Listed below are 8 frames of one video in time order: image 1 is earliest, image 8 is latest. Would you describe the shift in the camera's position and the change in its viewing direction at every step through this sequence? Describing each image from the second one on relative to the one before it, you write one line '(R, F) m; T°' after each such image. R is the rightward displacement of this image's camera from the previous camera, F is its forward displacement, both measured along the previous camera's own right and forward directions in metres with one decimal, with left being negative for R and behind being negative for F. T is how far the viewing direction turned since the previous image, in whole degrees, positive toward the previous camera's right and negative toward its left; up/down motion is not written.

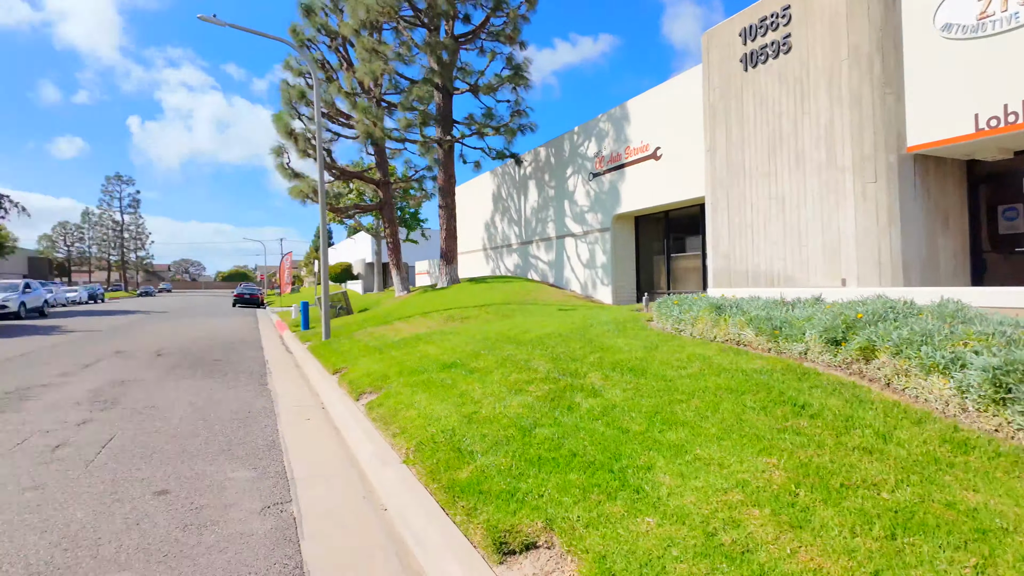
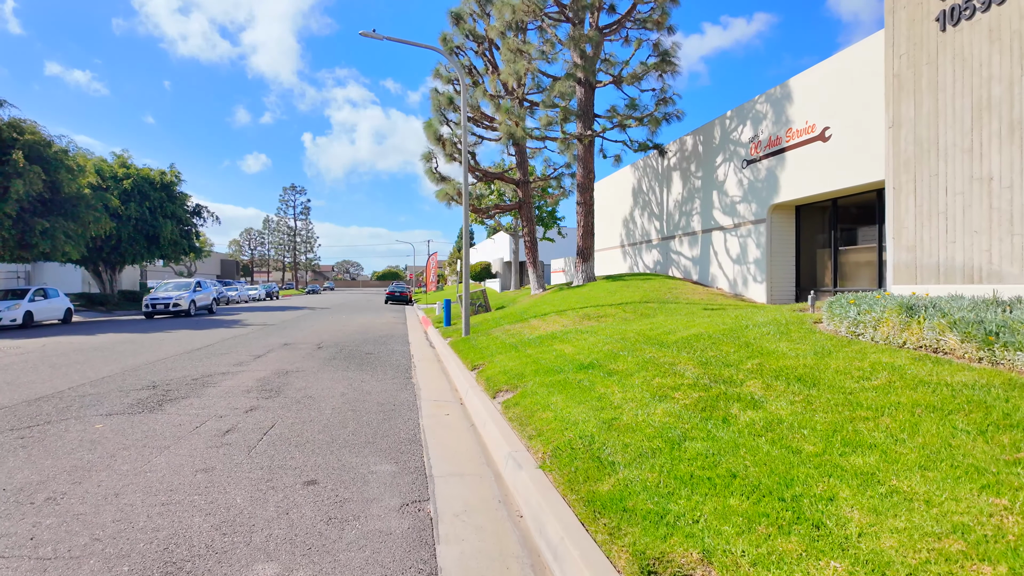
(0.0, +0.3) m; -13°
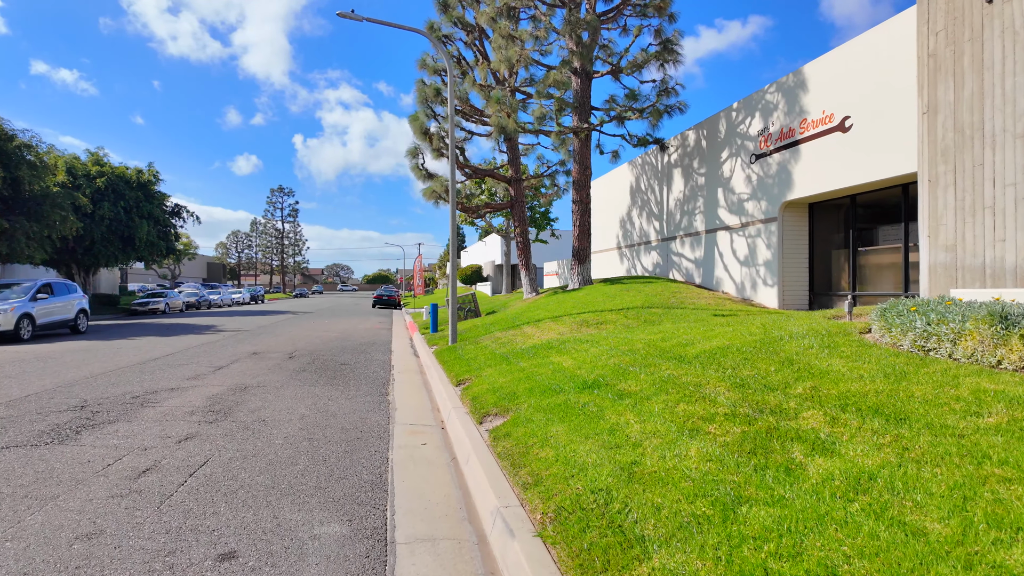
(0.0, +1.1) m; +1°
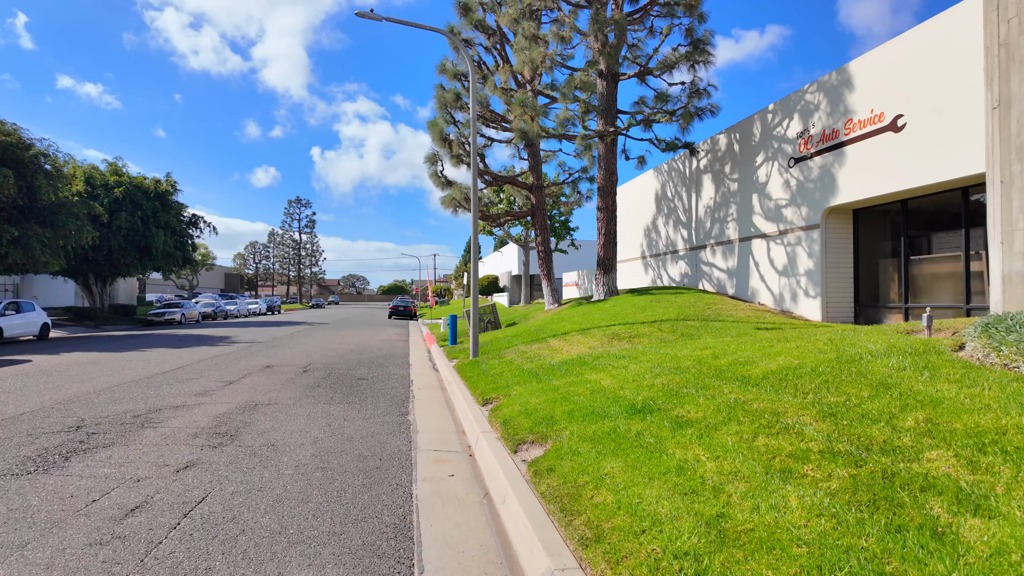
(-0.2, +0.7) m; -1°
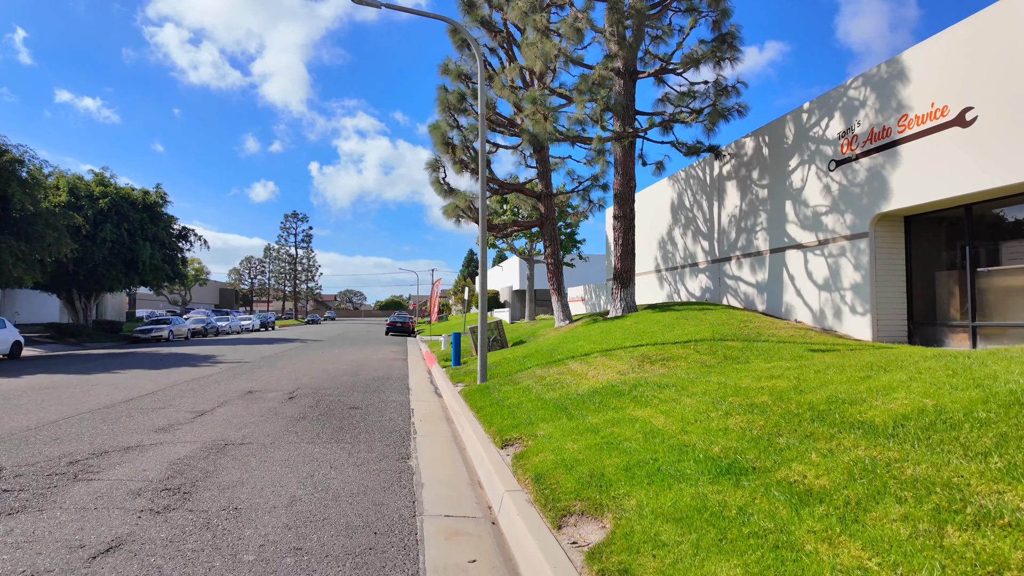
(-0.3, +1.3) m; 0°
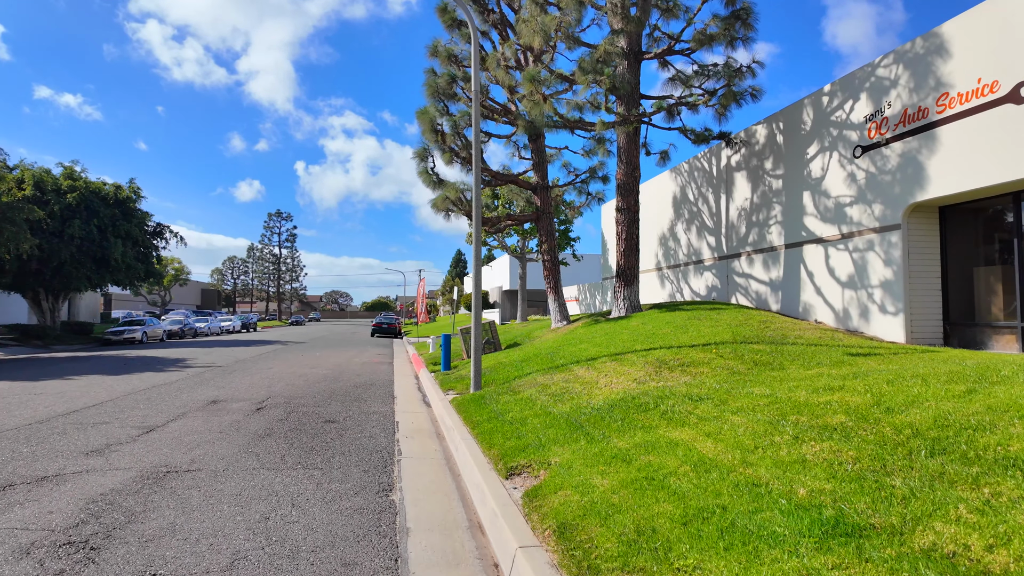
(-0.2, +1.1) m; +1°
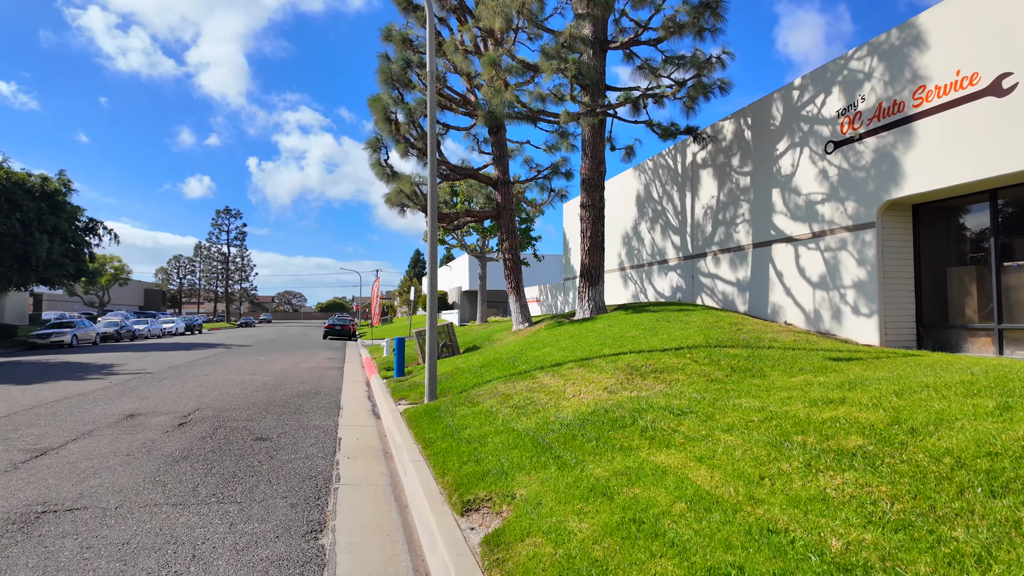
(0.0, +0.8) m; +4°
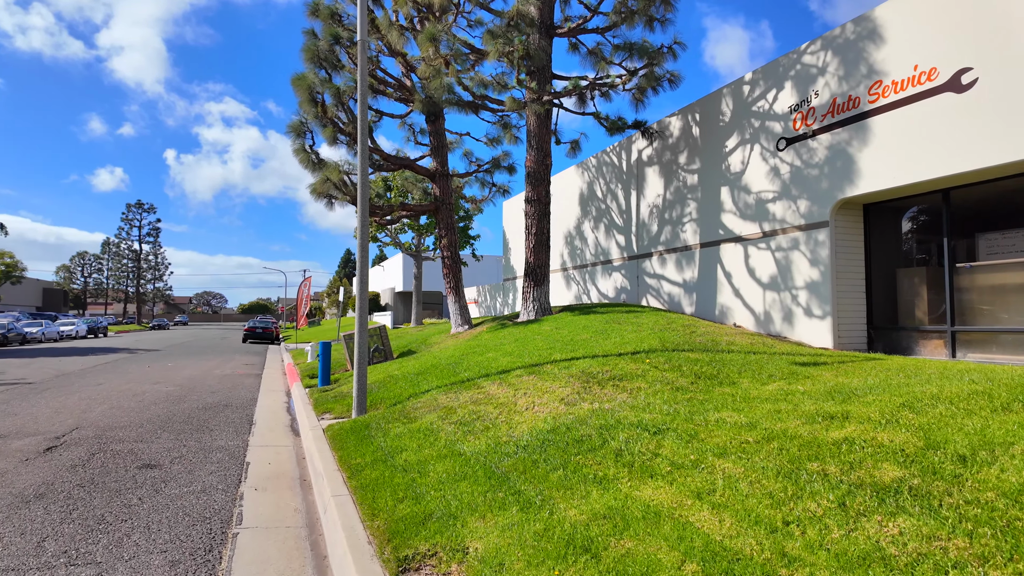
(-0.1, +0.9) m; +6°
